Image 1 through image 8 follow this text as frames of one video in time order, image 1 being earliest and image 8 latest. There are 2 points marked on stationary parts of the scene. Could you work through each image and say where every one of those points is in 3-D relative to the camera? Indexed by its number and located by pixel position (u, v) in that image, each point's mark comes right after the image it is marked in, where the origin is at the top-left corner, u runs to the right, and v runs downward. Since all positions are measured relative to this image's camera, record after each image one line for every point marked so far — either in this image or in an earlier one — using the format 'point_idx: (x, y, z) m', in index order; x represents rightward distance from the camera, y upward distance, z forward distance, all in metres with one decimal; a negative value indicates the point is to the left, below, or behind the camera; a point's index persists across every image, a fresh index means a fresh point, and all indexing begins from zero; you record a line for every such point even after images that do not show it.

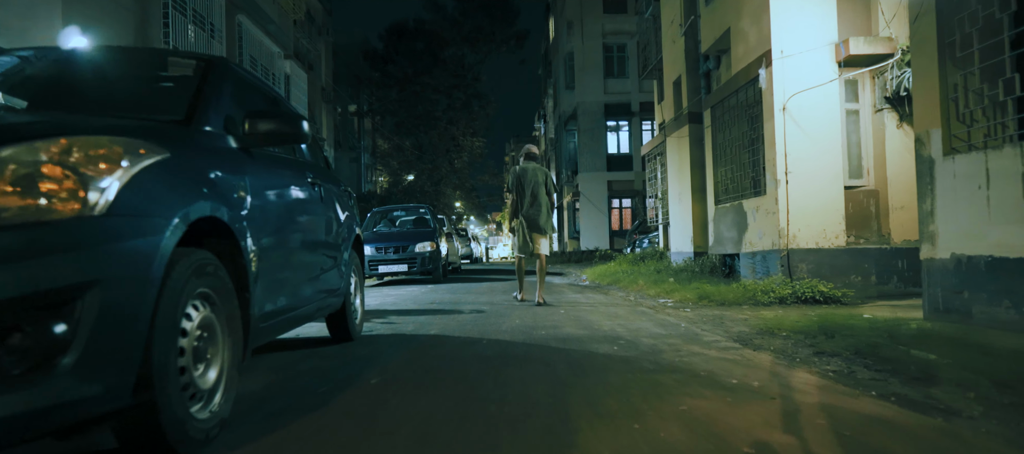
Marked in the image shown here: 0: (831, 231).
0: (+4.4, -0.1, +11.0) m
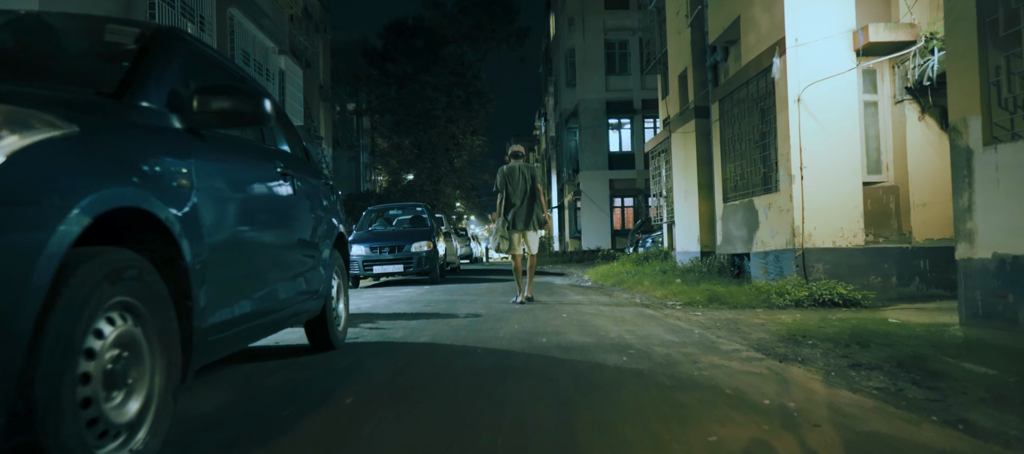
0: (+4.4, 0.0, +10.4) m
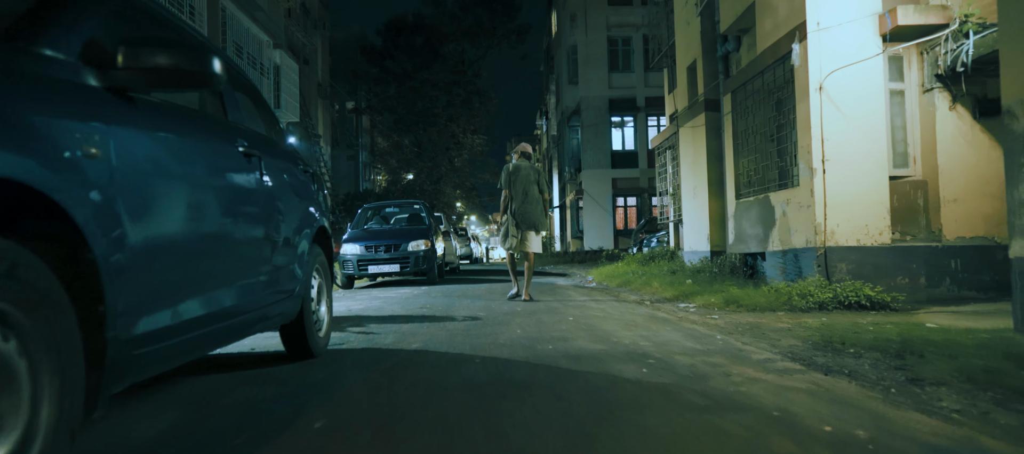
0: (+4.4, 0.0, +9.7) m
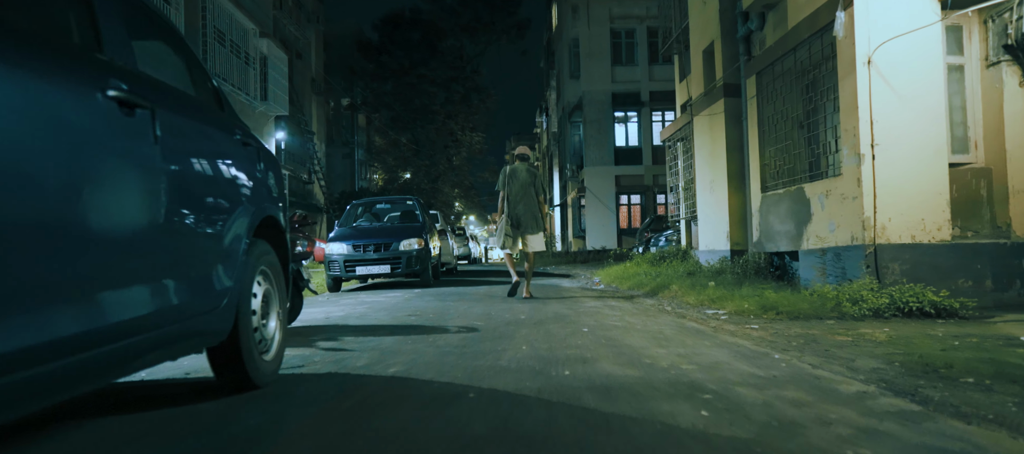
0: (+4.5, +0.1, +8.4) m
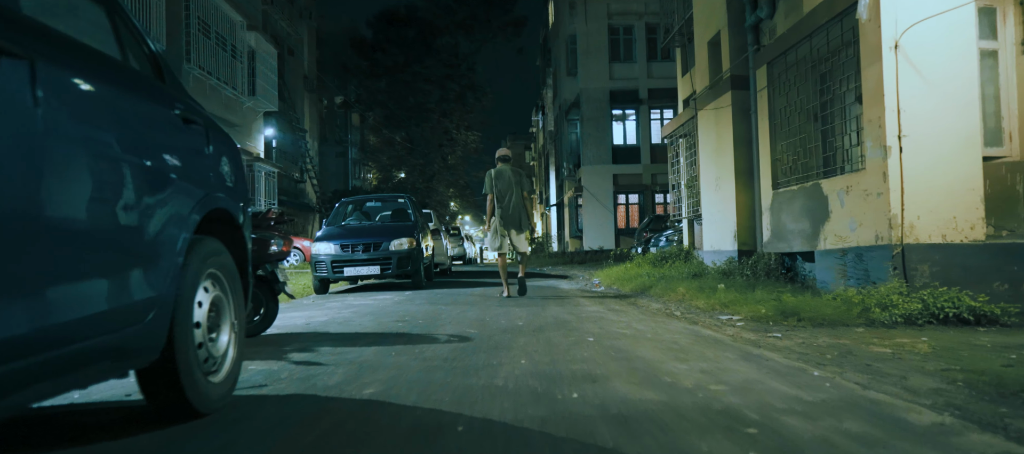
0: (+4.4, +0.1, +7.7) m
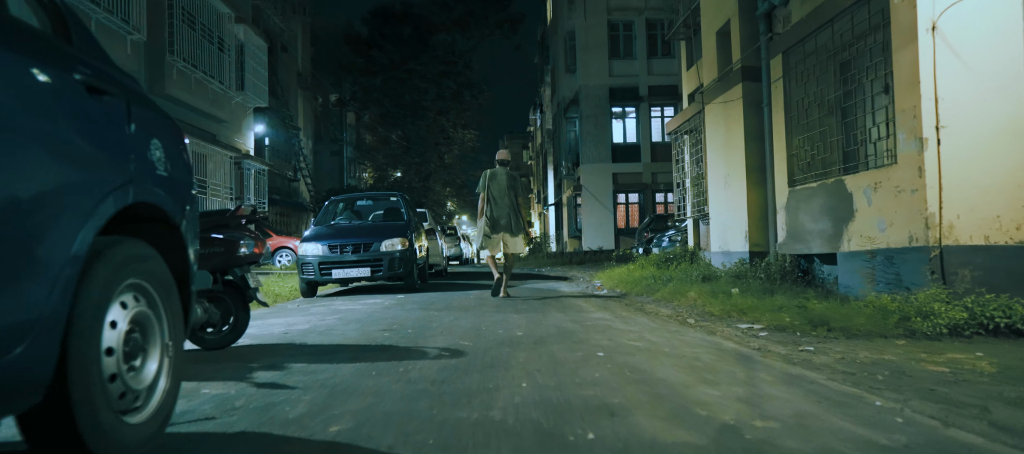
0: (+4.4, +0.1, +7.0) m
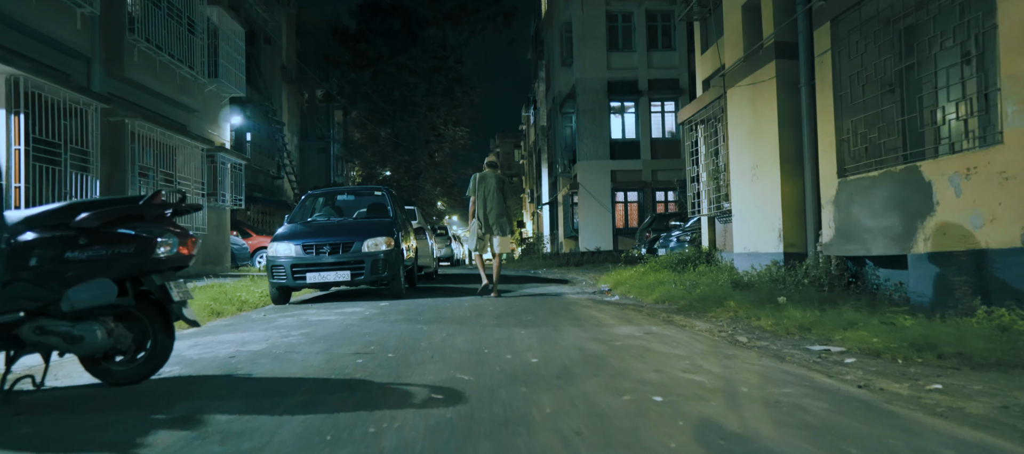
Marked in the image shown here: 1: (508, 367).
0: (+4.5, +0.1, +5.5) m
1: (0.0, -0.9, +4.9) m
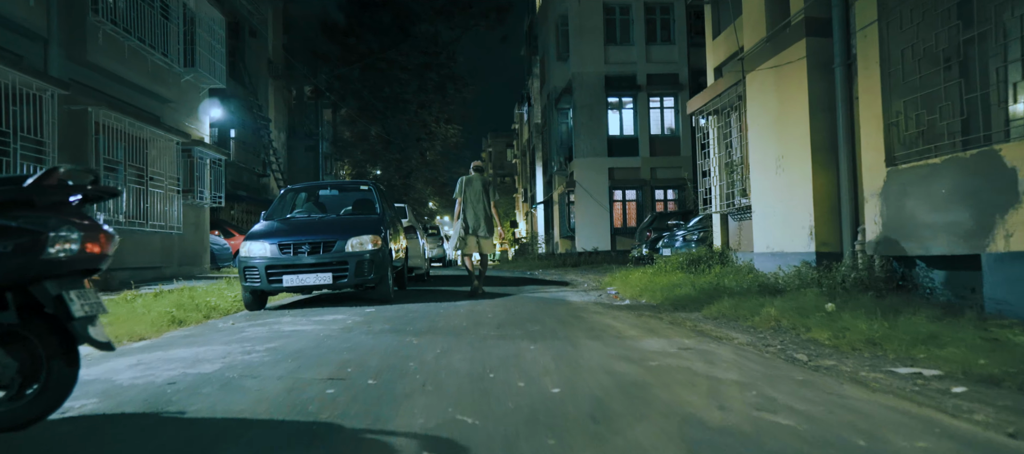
0: (+4.6, +0.1, +4.4) m
1: (+0.1, -0.8, +3.7) m
